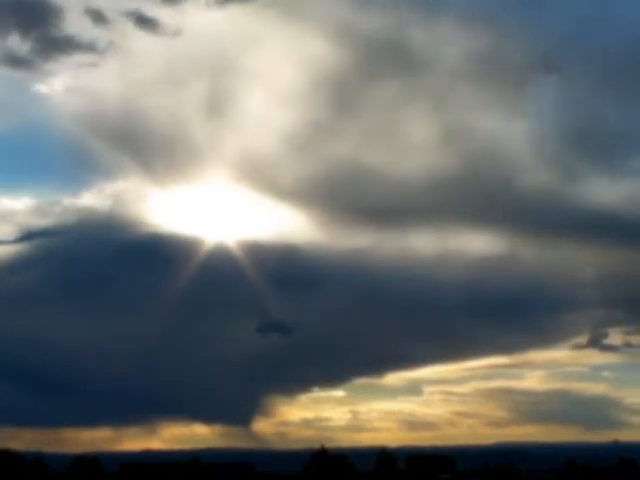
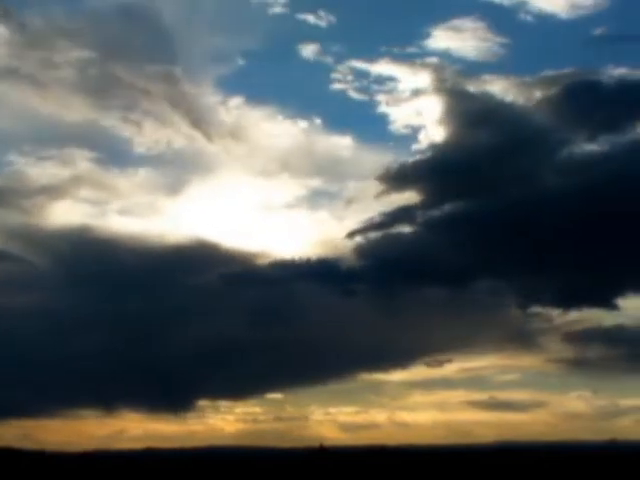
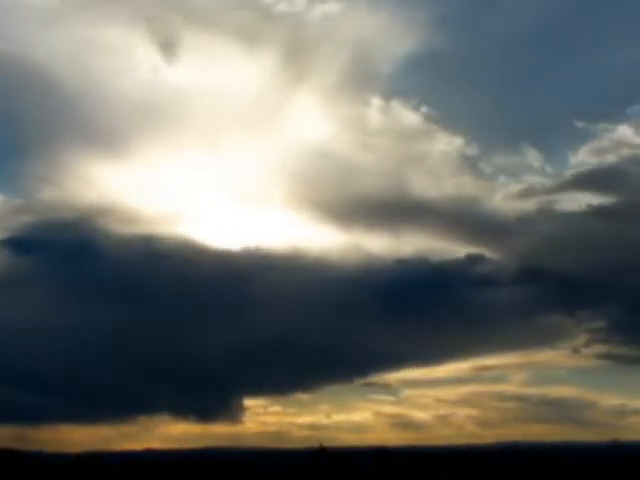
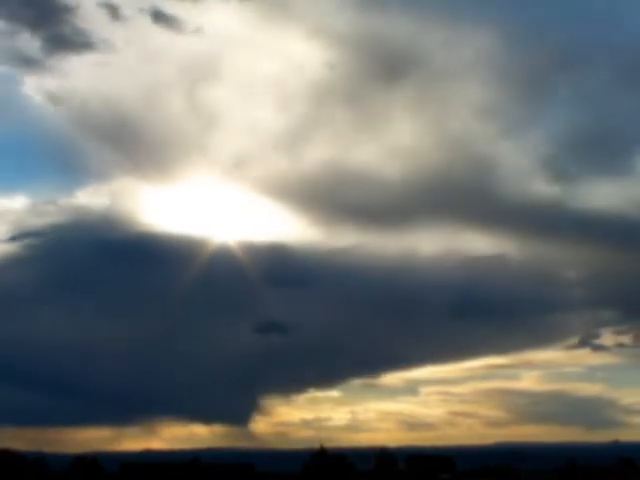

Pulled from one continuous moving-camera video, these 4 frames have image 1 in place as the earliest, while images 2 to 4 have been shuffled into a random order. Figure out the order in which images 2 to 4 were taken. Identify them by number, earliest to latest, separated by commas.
4, 3, 2
